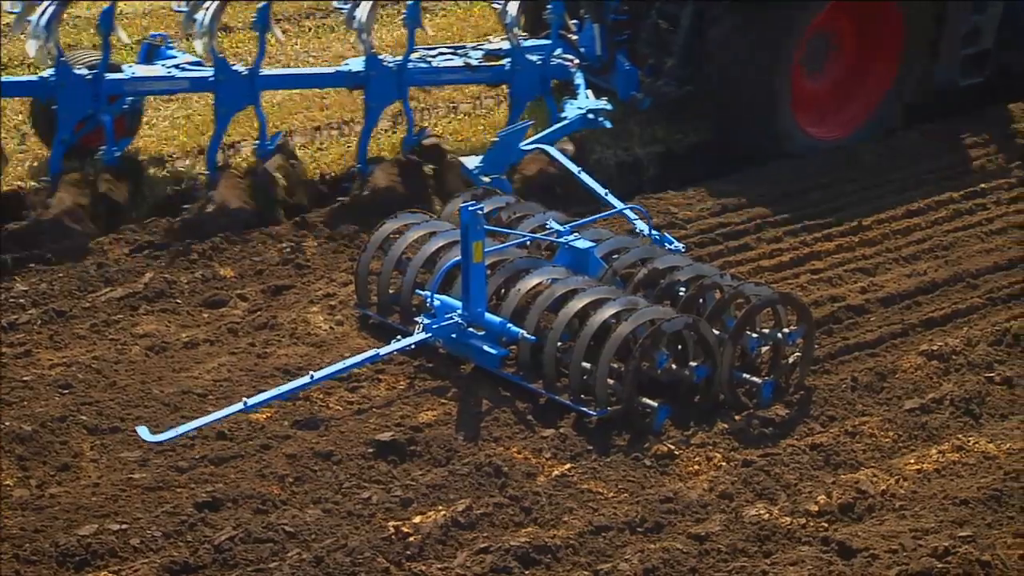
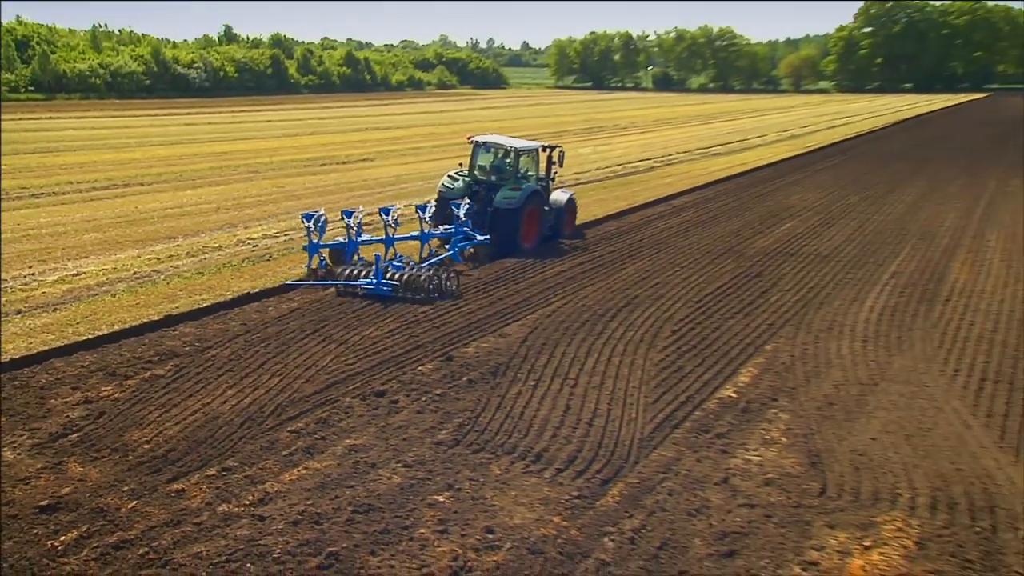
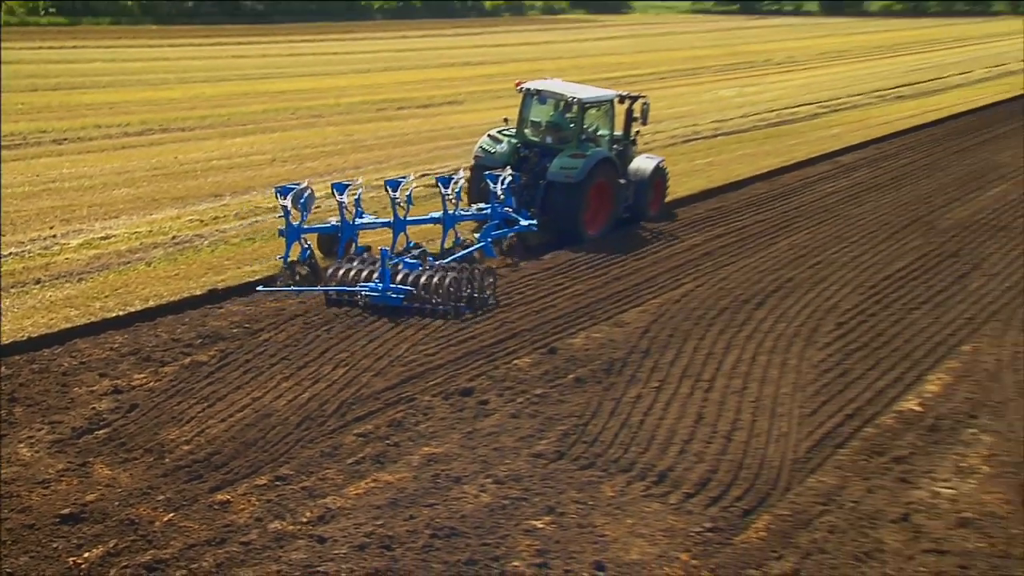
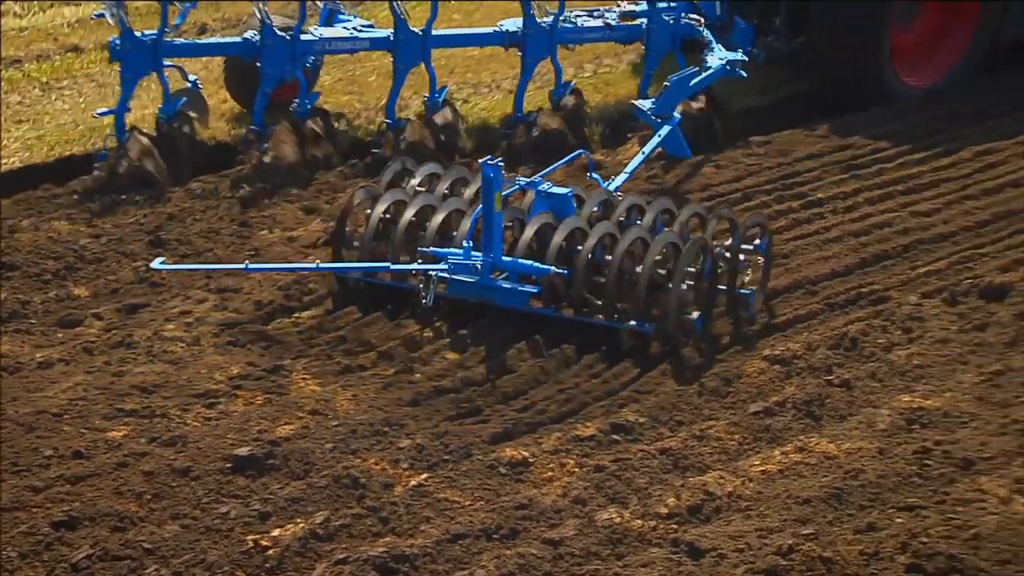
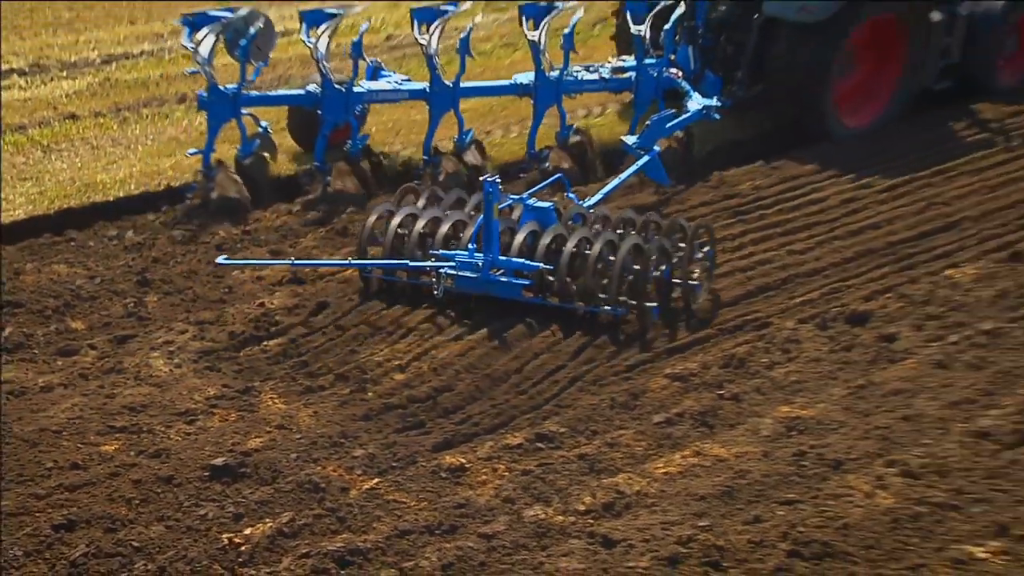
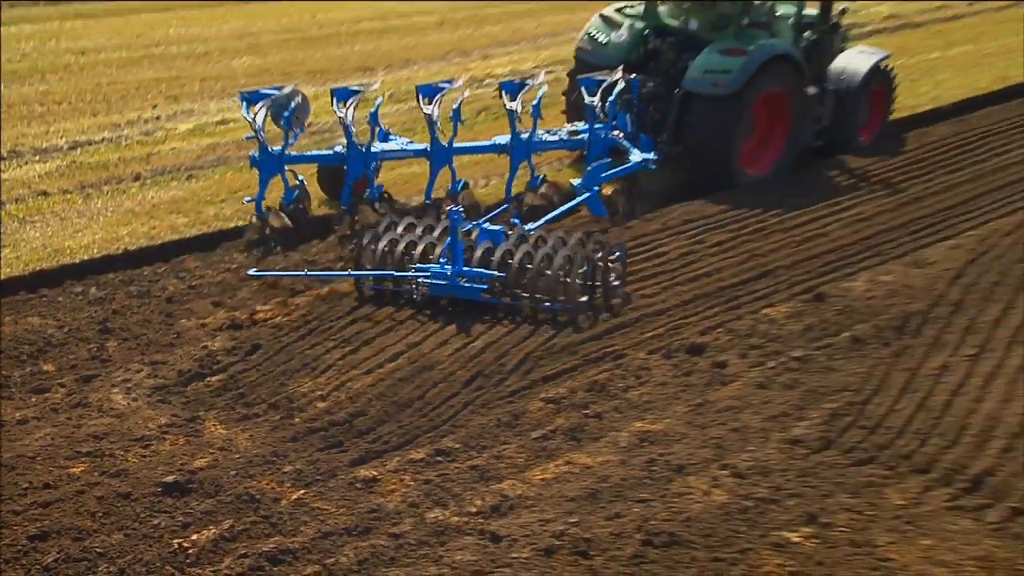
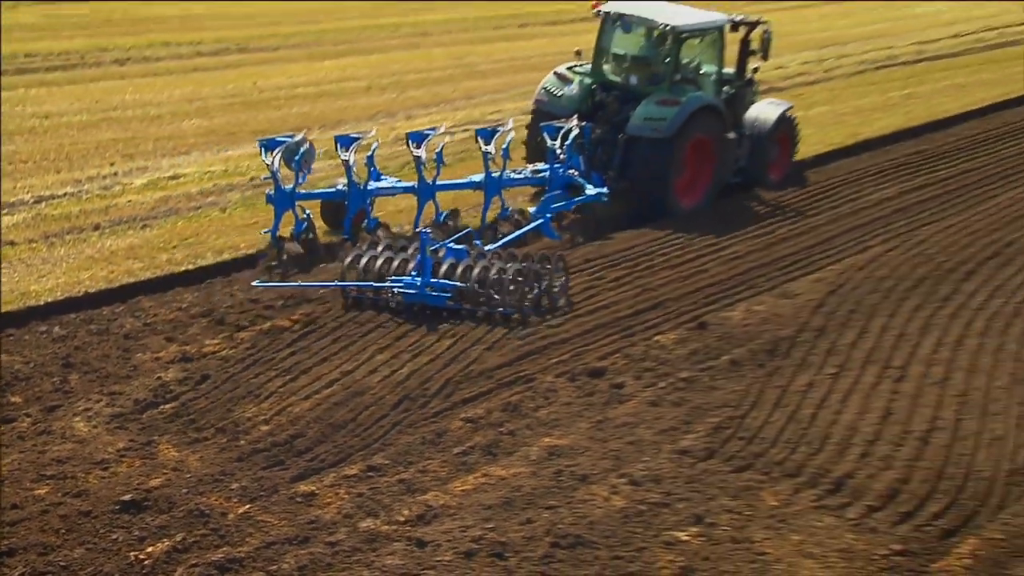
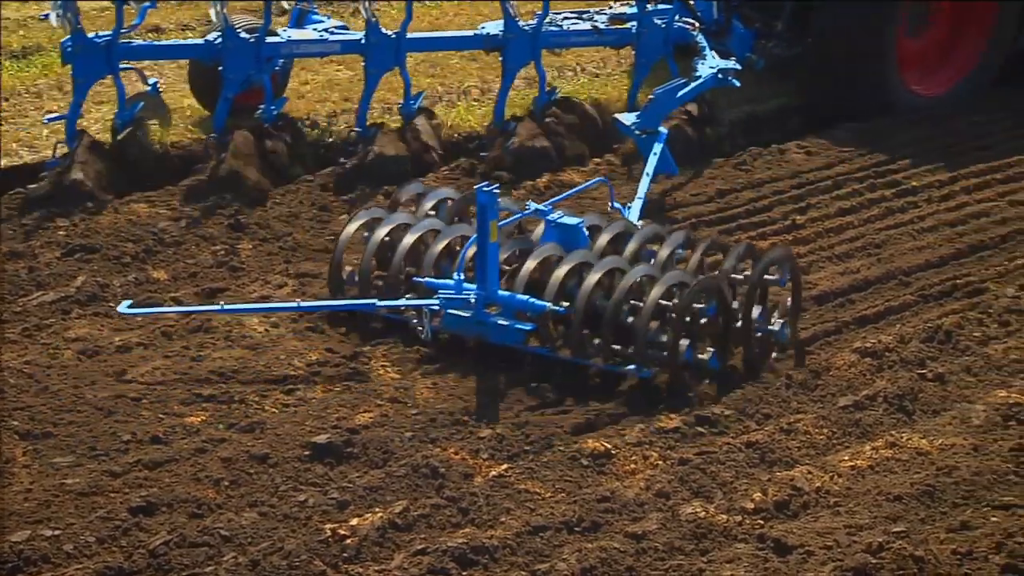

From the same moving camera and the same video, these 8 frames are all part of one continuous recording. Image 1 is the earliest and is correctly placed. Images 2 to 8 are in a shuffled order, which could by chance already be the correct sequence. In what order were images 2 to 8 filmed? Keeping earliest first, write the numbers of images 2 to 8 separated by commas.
8, 4, 5, 6, 7, 3, 2
